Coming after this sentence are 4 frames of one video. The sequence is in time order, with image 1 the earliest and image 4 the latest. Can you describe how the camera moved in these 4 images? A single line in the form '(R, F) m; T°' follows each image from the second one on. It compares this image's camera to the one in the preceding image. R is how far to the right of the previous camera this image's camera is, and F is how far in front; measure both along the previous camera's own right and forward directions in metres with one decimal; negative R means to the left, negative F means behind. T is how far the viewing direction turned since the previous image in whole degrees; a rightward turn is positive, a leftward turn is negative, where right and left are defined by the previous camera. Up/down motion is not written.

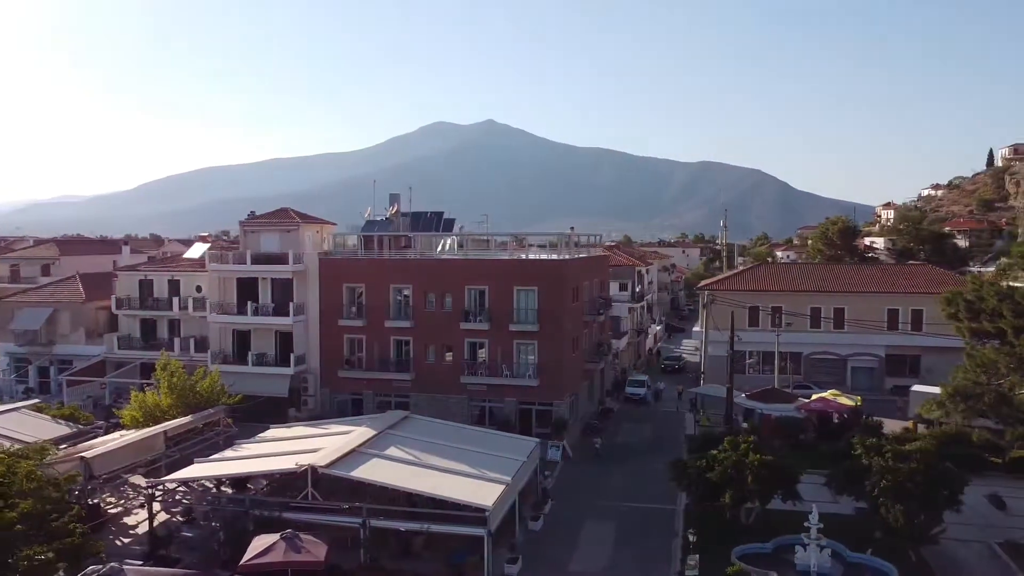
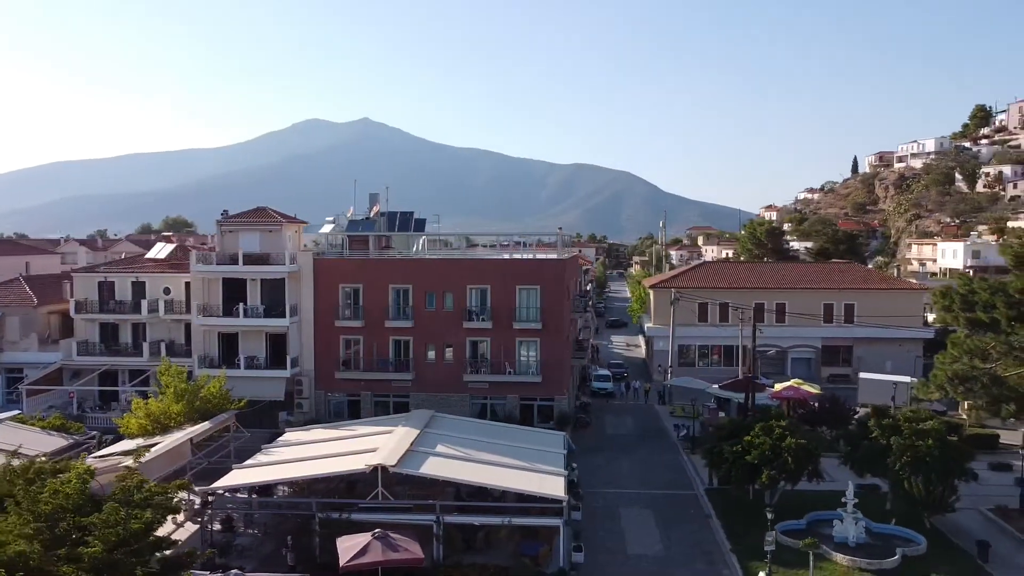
(-4.9, -0.3) m; +9°
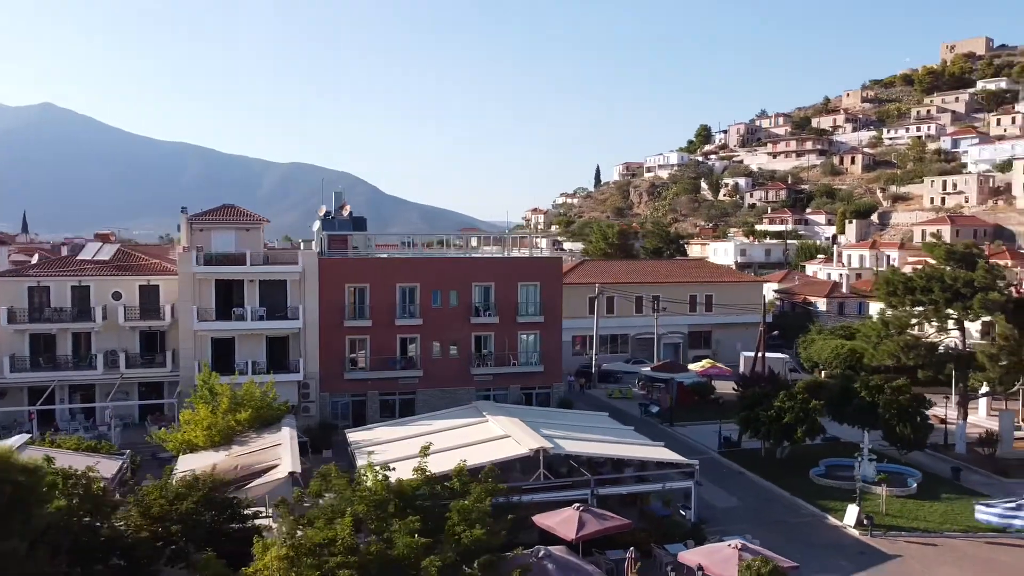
(-11.4, 0.0) m; +20°
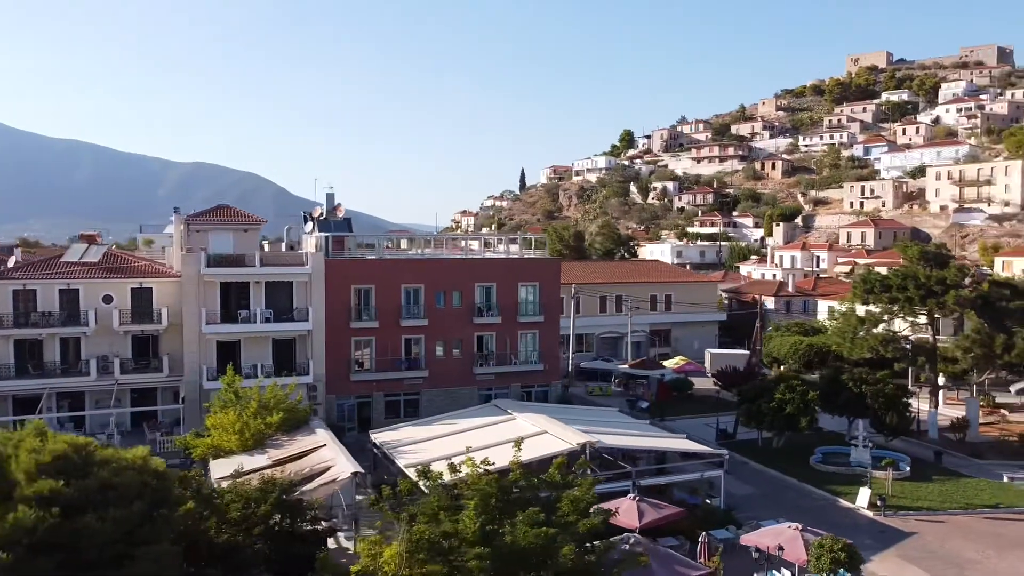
(-3.8, -0.3) m; +6°
